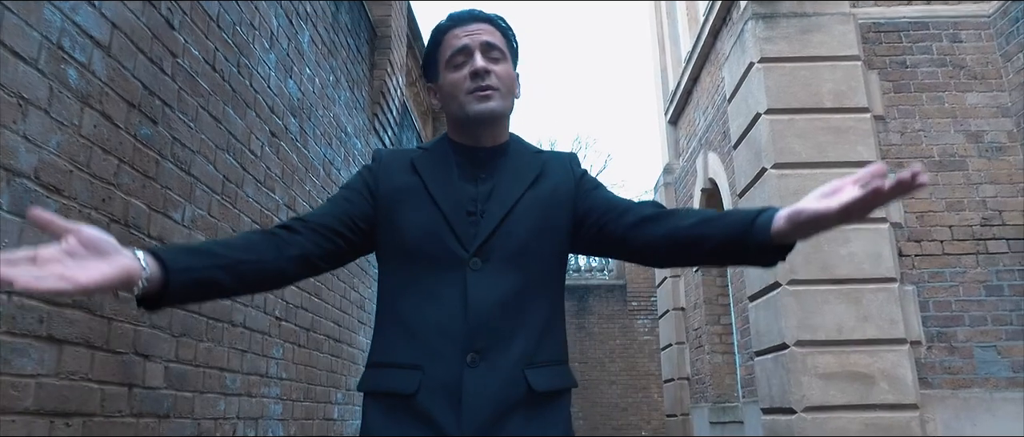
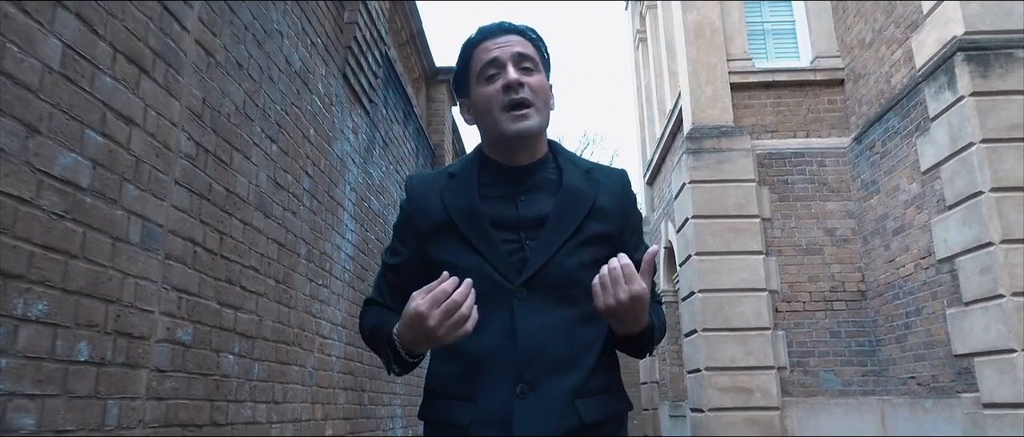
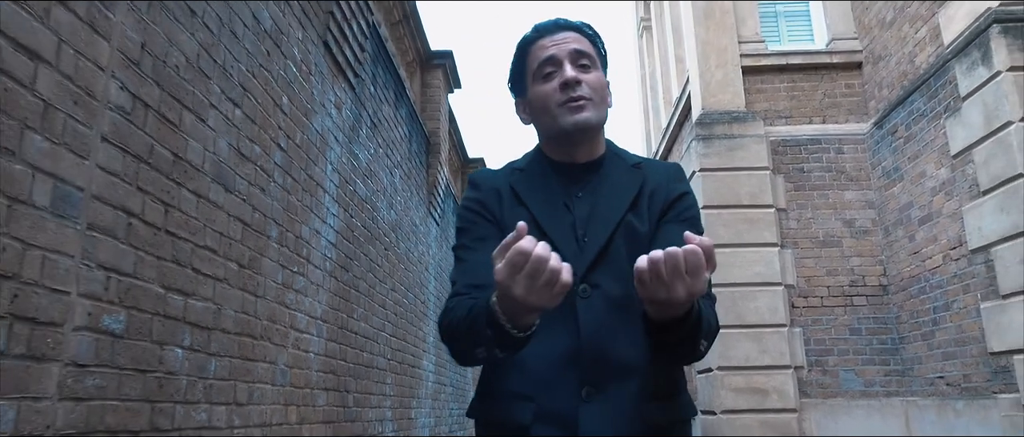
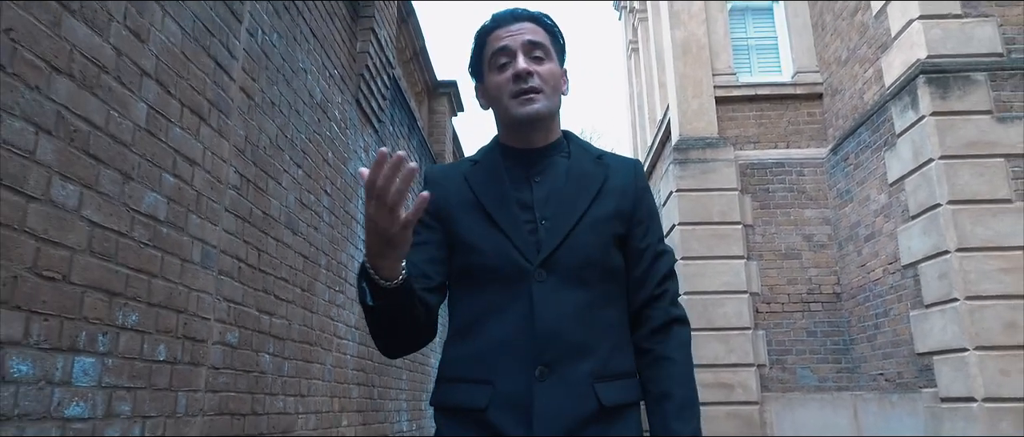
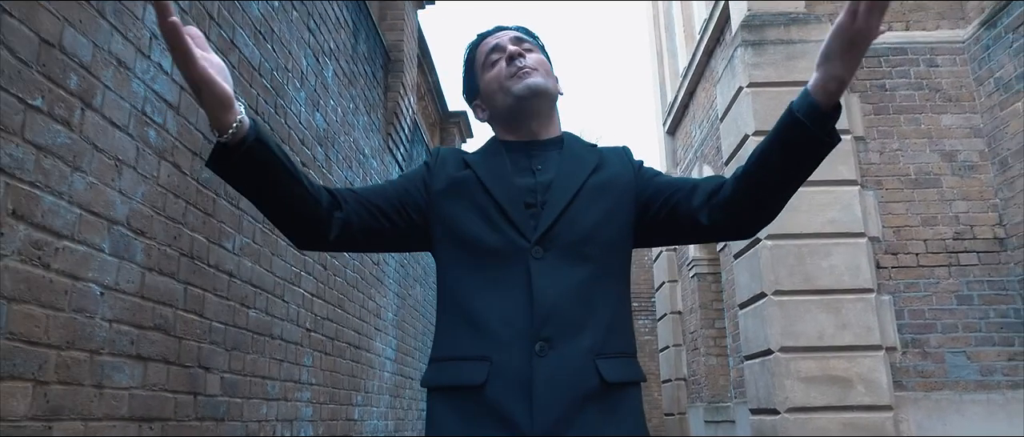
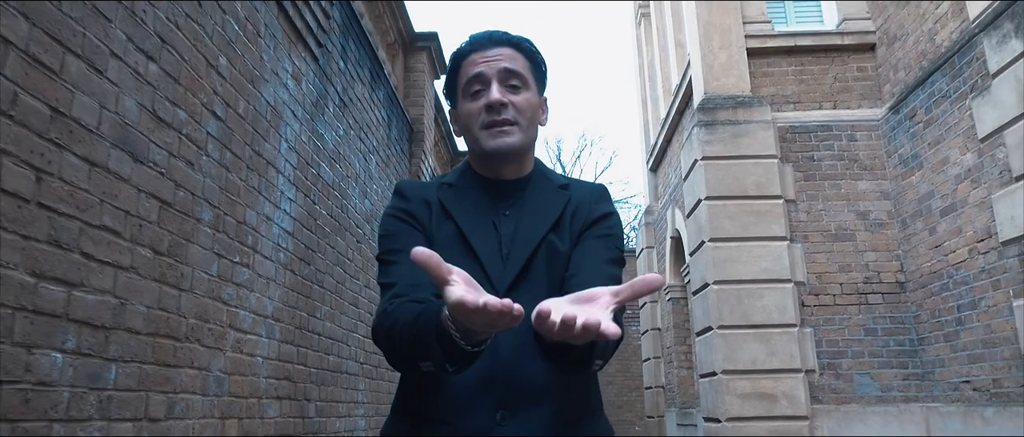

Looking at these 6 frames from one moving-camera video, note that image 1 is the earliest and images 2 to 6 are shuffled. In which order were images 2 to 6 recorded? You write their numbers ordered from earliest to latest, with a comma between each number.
5, 6, 3, 2, 4
